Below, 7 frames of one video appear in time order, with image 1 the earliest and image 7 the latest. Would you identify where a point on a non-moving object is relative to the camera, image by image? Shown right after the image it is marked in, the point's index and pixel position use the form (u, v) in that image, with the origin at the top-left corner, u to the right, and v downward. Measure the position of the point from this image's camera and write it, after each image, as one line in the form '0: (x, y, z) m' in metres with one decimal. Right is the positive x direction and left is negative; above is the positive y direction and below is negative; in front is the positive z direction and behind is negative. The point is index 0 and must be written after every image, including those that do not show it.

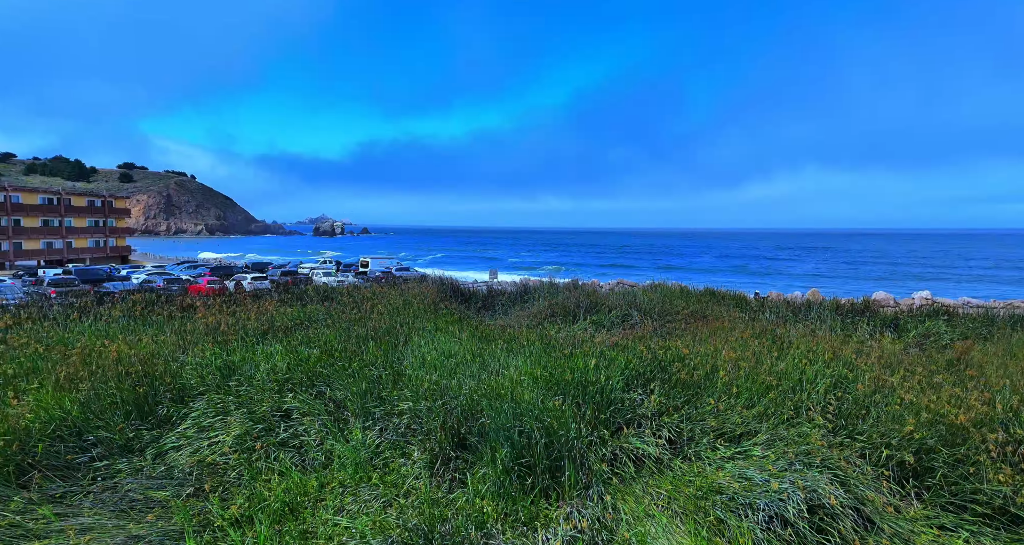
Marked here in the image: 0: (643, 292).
0: (+3.2, -0.5, +13.9) m
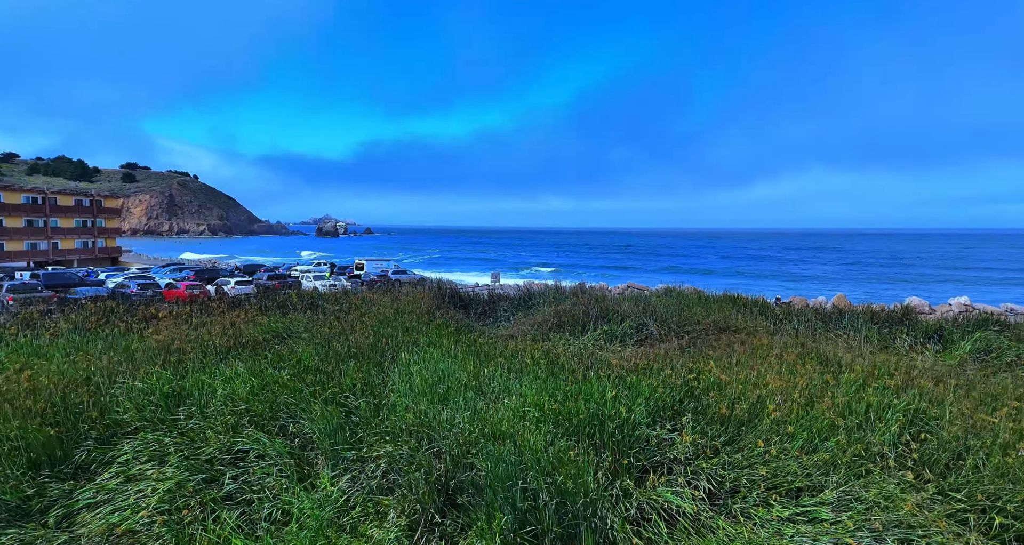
0: (+3.3, -0.6, +12.8) m
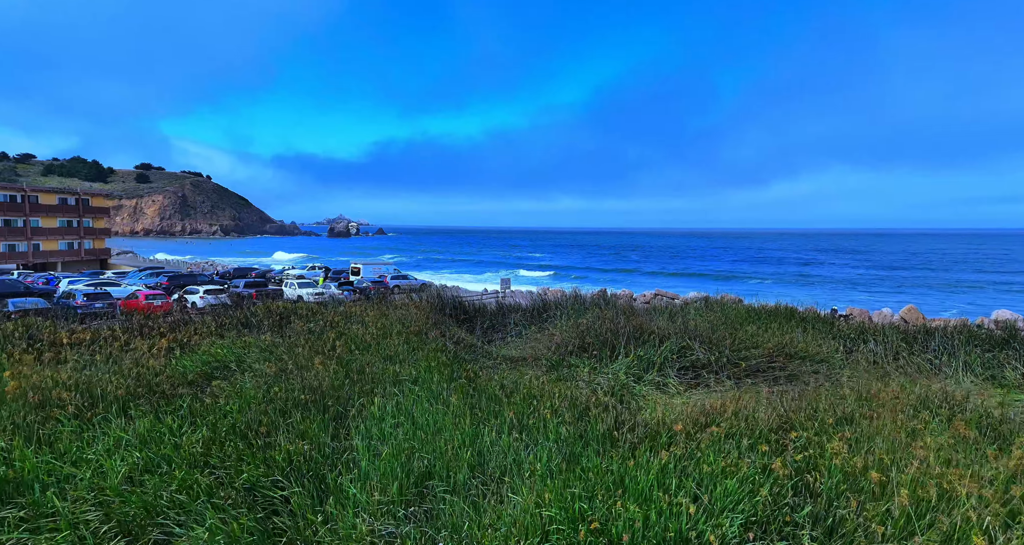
0: (+3.5, -0.8, +10.8) m
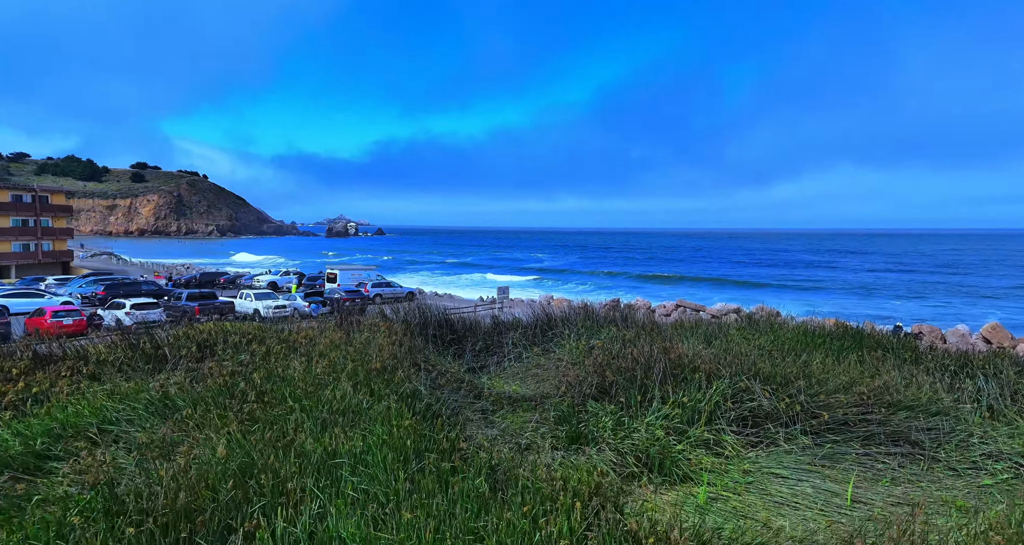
0: (+3.5, -0.9, +8.7) m
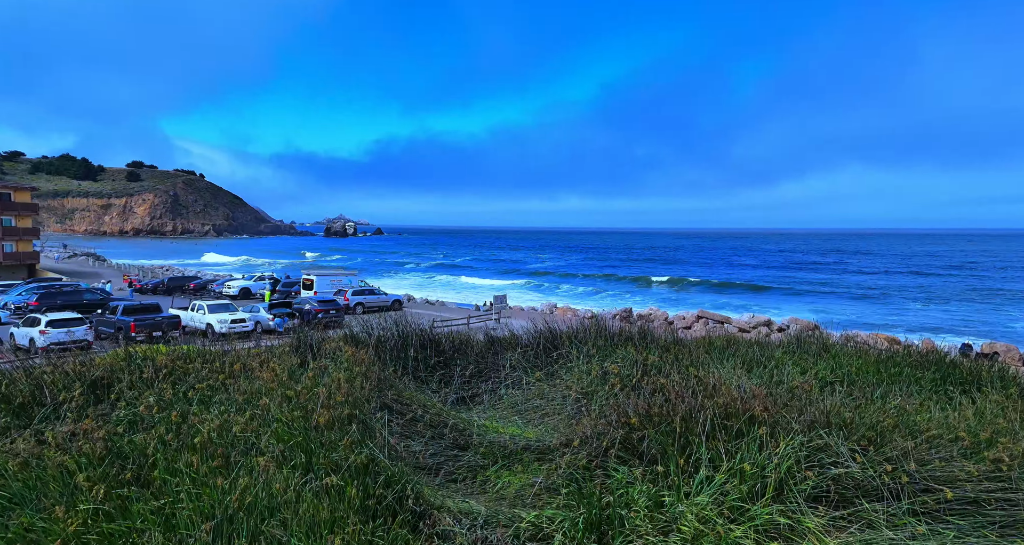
0: (+3.5, -1.1, +7.1) m
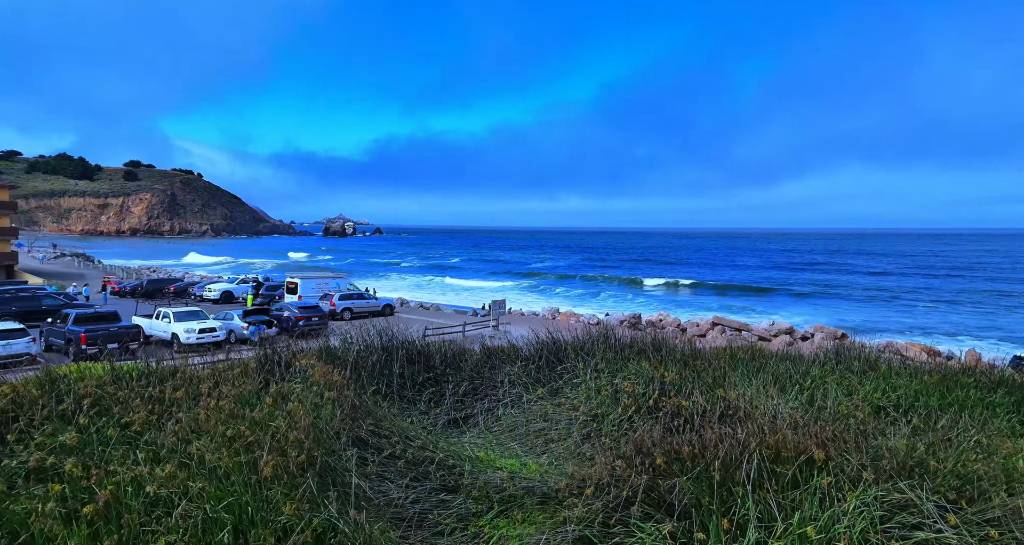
0: (+3.5, -1.1, +6.2) m
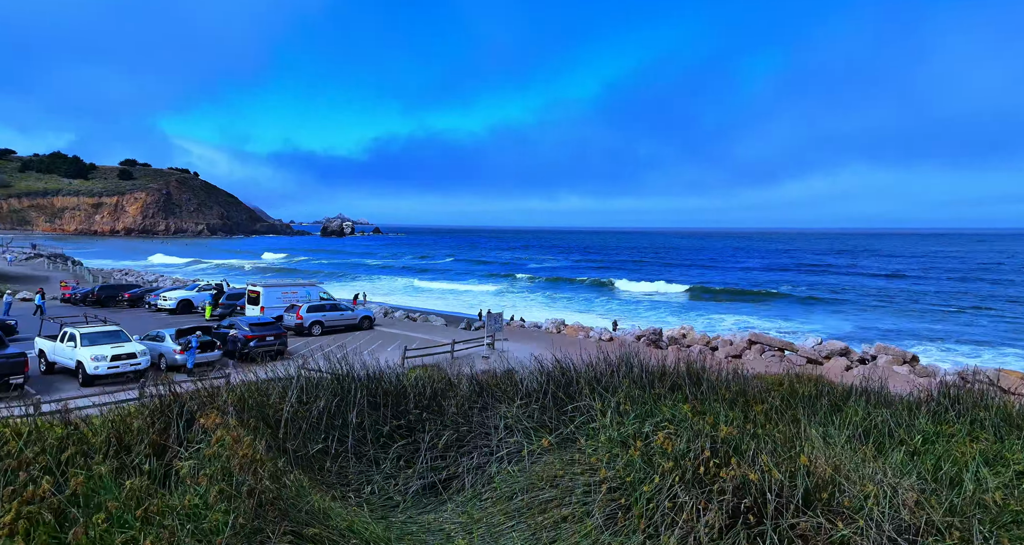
0: (+3.4, -1.3, +4.4) m
